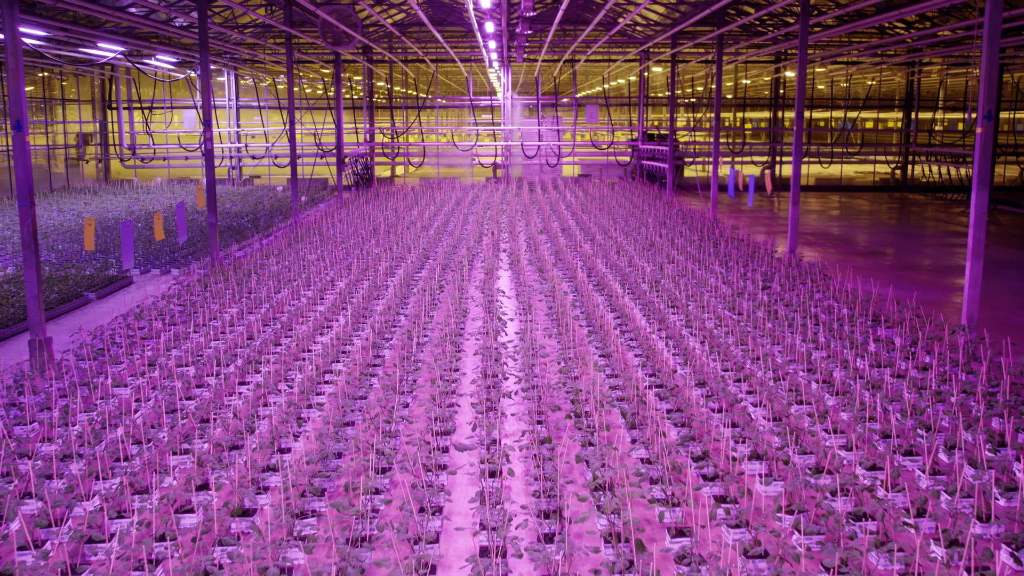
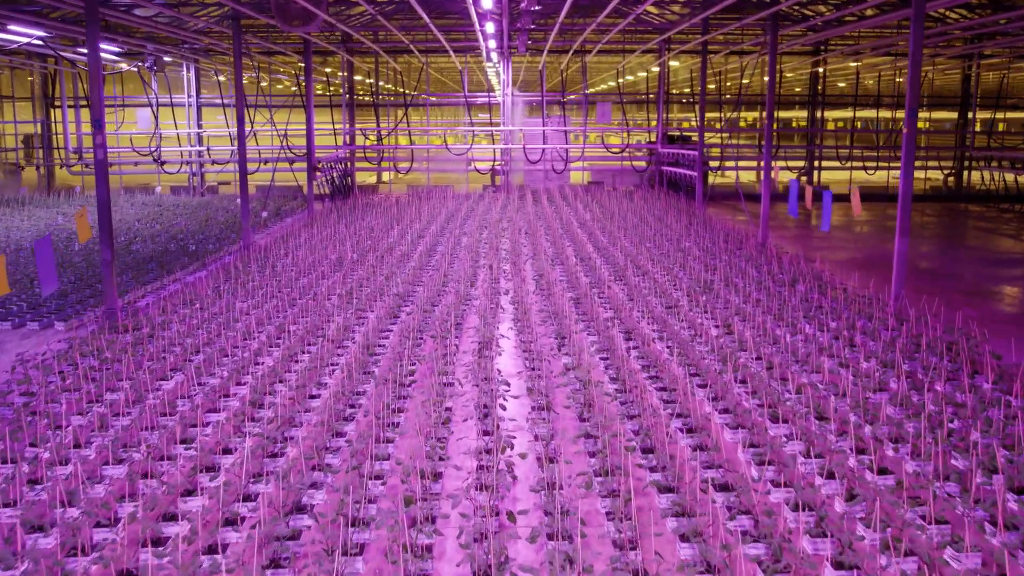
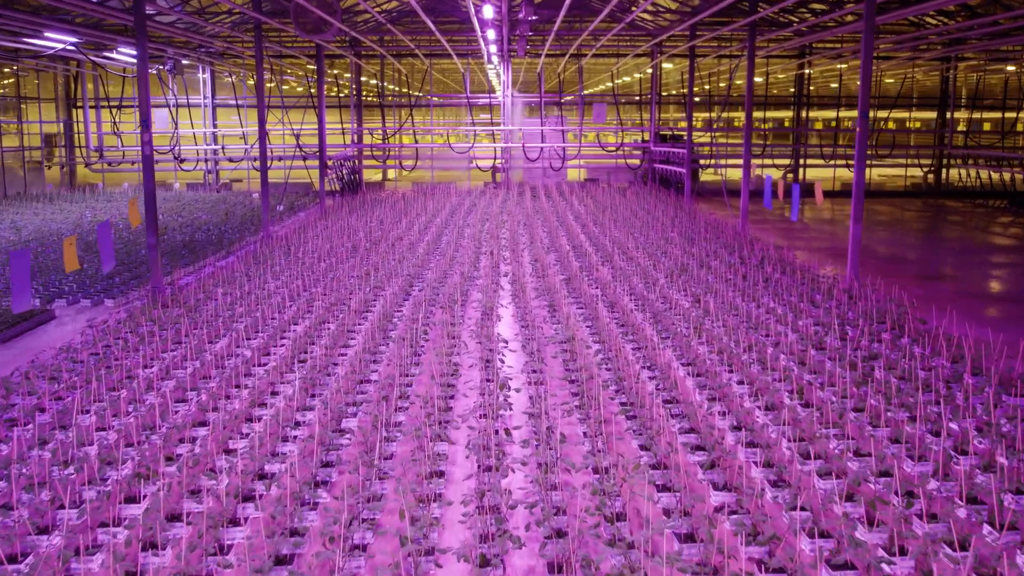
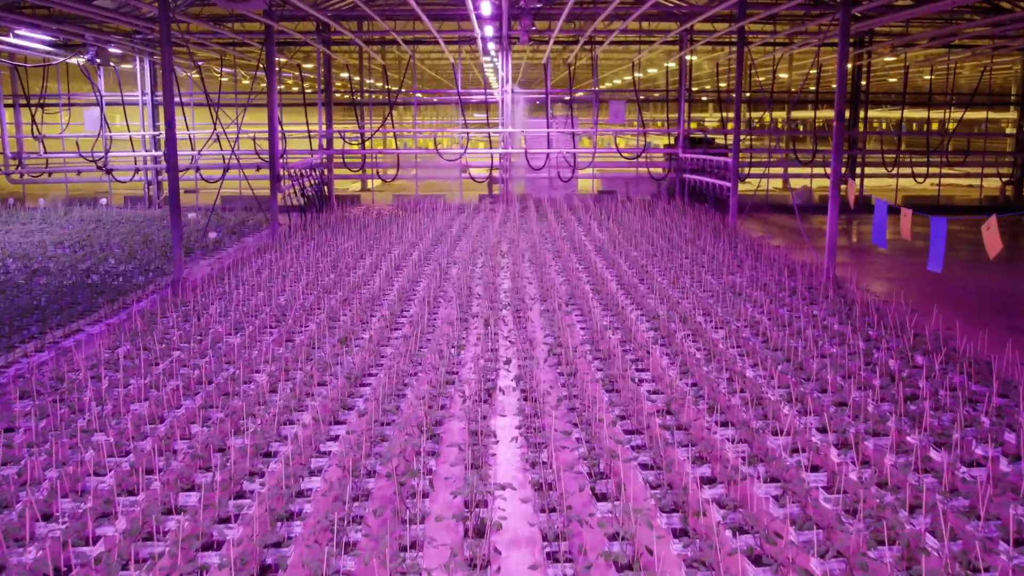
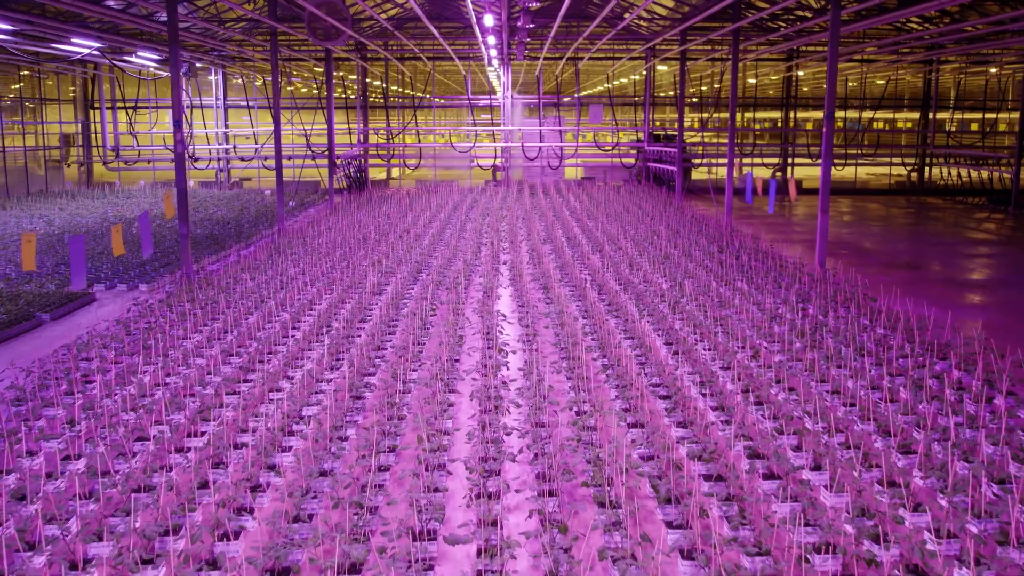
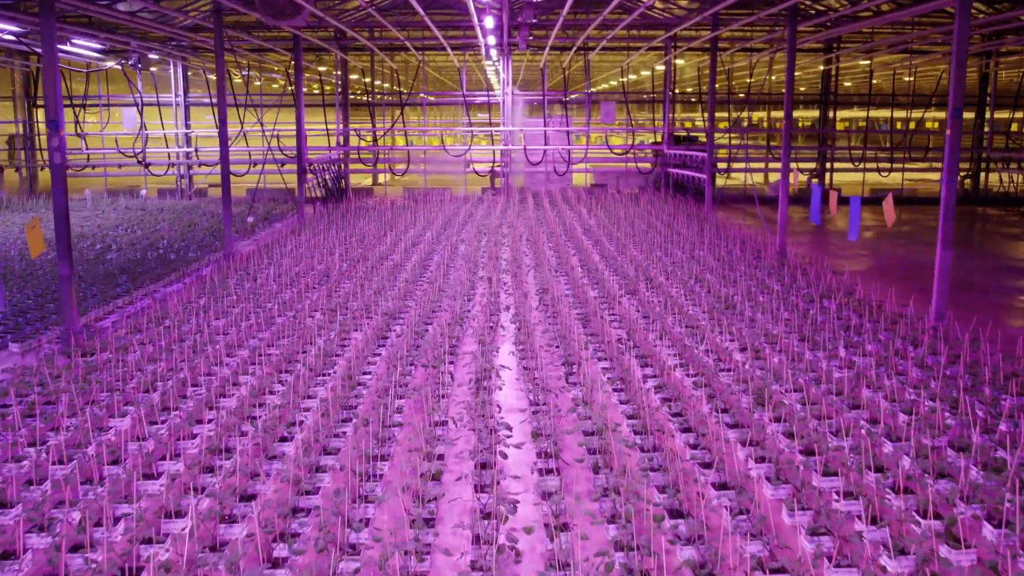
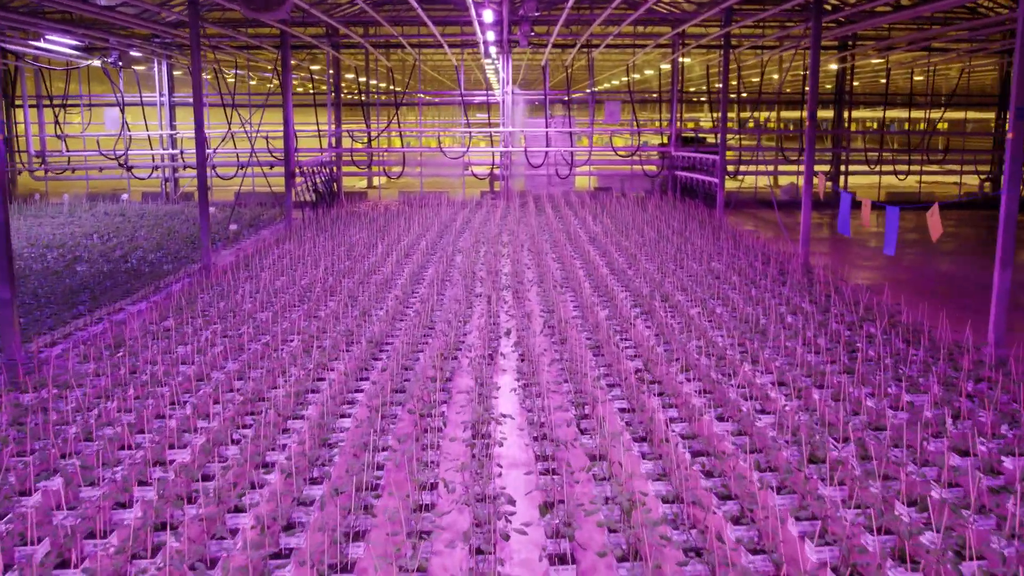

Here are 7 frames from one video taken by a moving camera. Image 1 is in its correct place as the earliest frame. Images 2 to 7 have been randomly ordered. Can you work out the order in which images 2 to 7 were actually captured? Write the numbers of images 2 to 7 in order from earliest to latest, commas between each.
5, 3, 2, 6, 7, 4
